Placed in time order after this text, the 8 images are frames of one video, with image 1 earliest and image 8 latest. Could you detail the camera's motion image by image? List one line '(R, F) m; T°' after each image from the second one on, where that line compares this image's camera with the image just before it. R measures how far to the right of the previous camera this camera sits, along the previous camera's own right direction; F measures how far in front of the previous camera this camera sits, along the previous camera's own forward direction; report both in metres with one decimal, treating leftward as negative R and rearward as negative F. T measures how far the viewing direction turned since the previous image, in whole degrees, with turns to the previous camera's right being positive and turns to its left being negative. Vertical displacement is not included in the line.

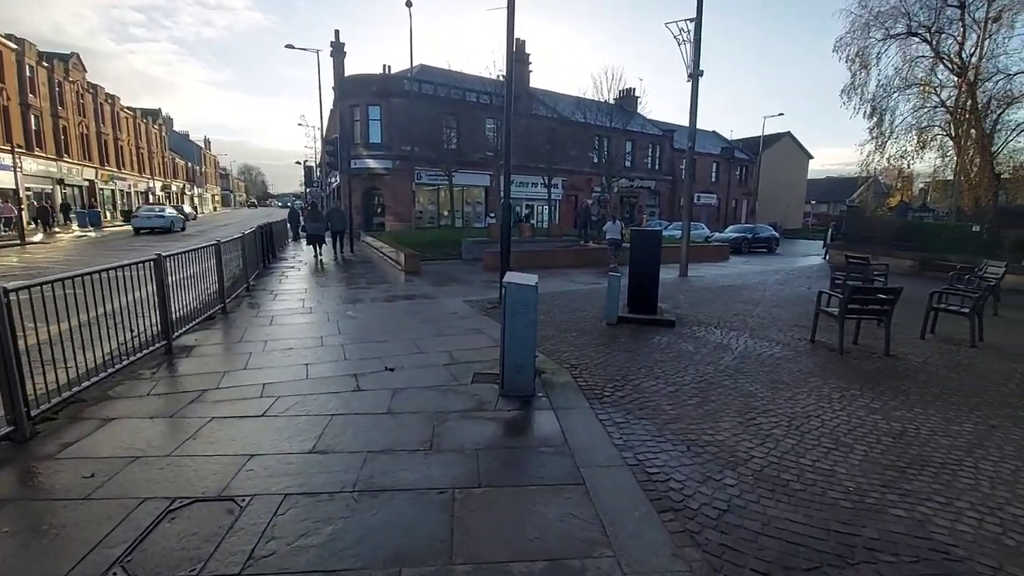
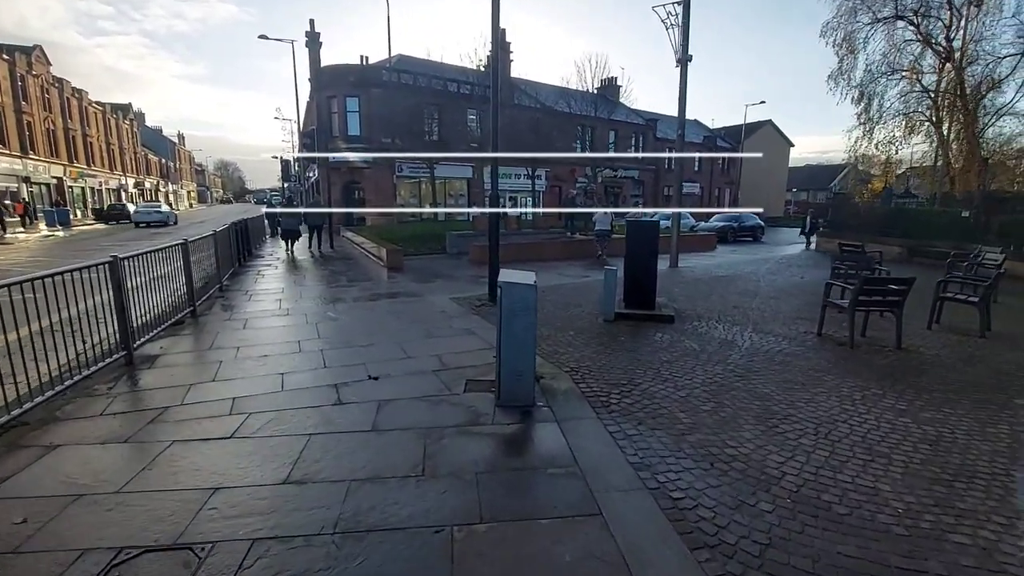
(-0.1, +0.4) m; +2°
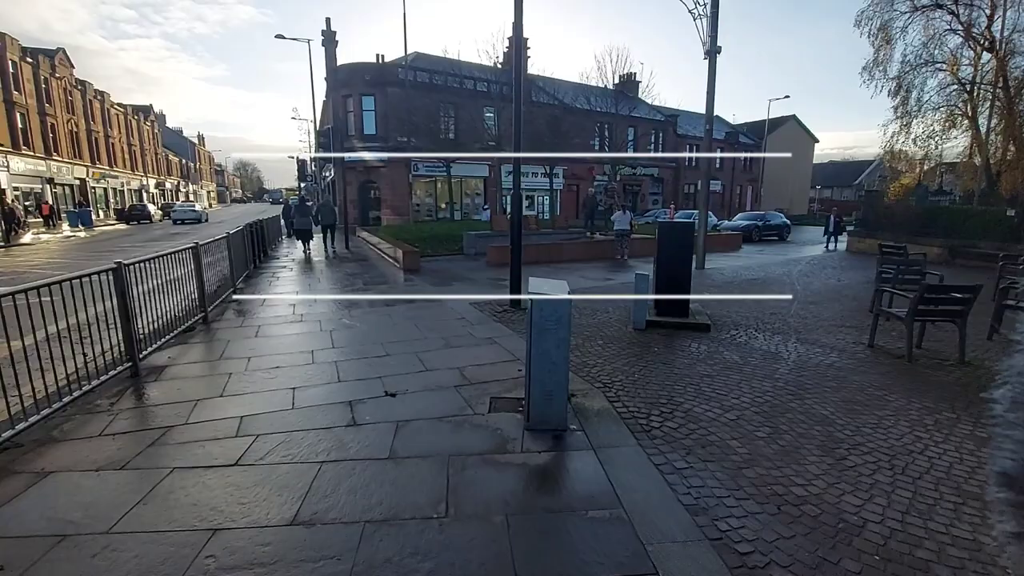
(-0.1, +0.4) m; -2°
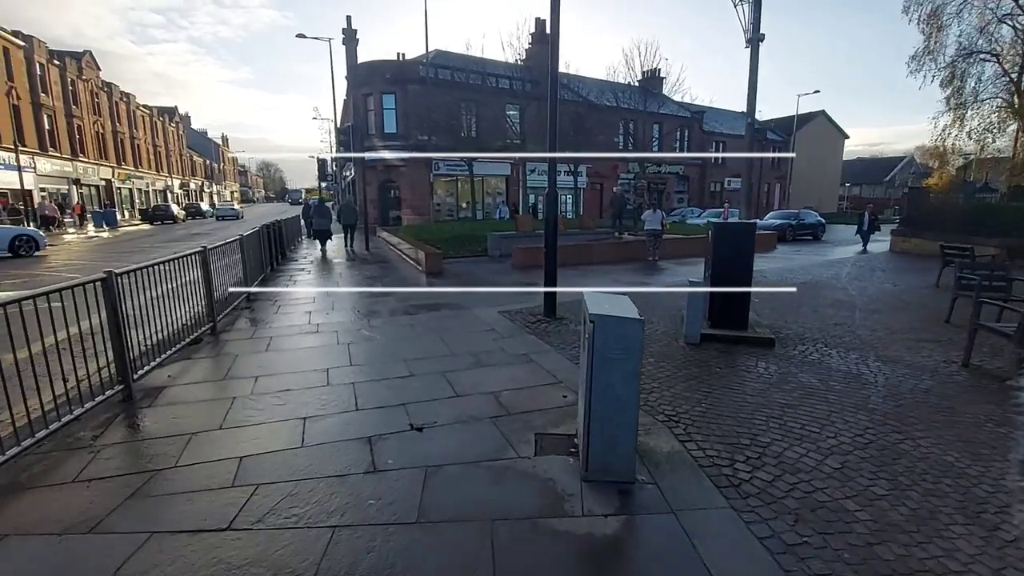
(-0.2, +0.7) m; -2°
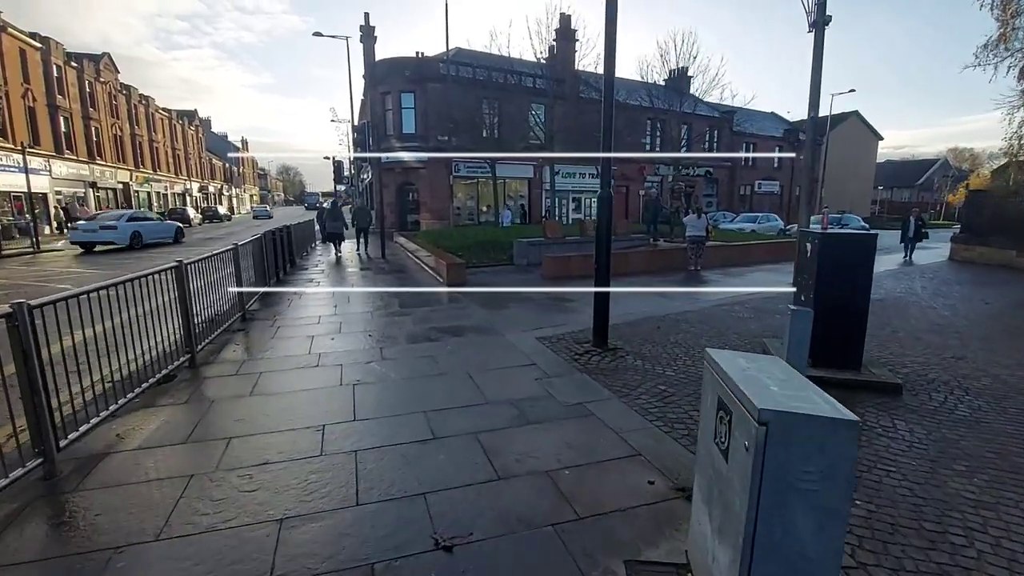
(-0.3, +1.3) m; -2°
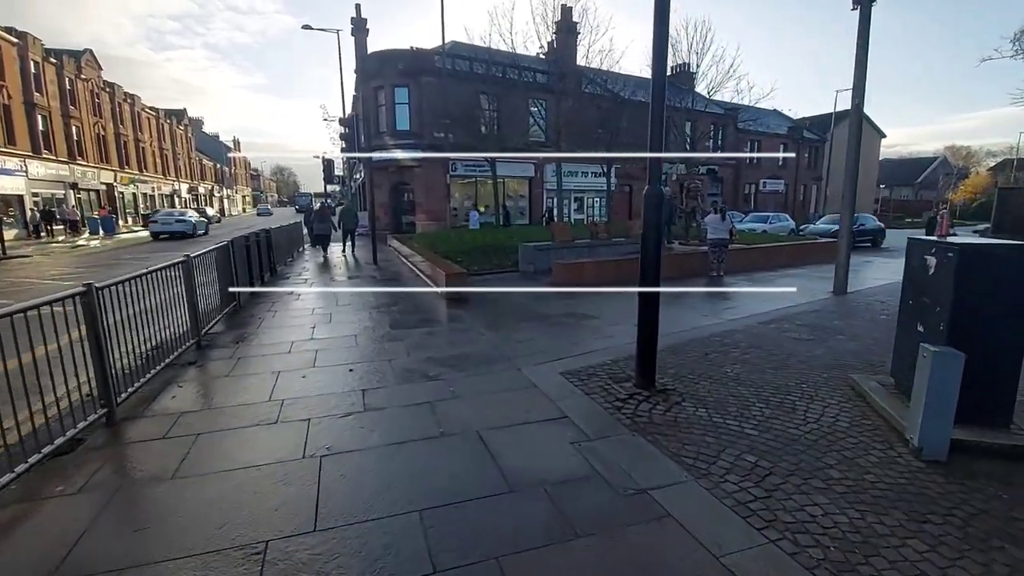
(-0.2, +1.3) m; 0°
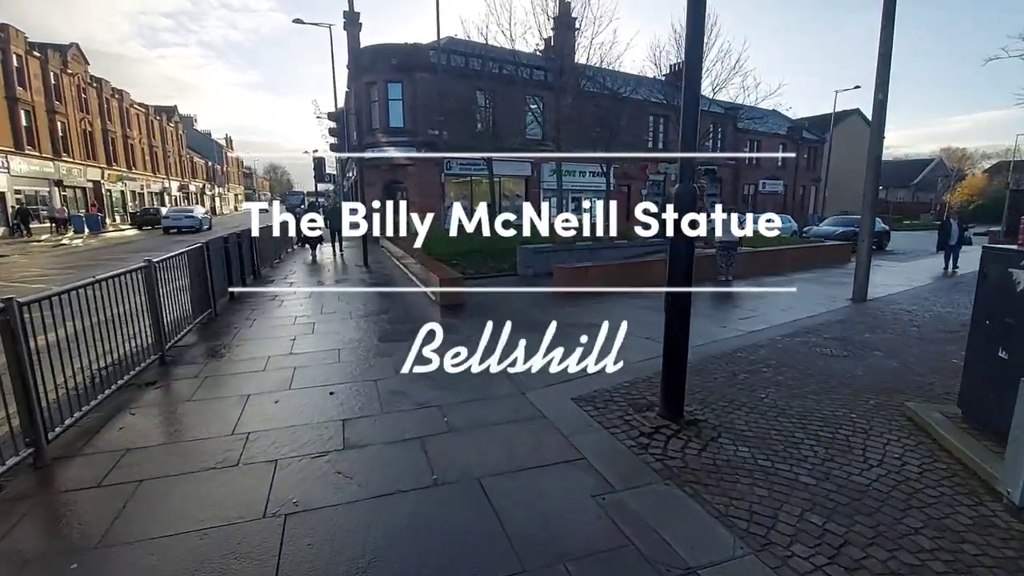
(-0.1, +0.7) m; +1°
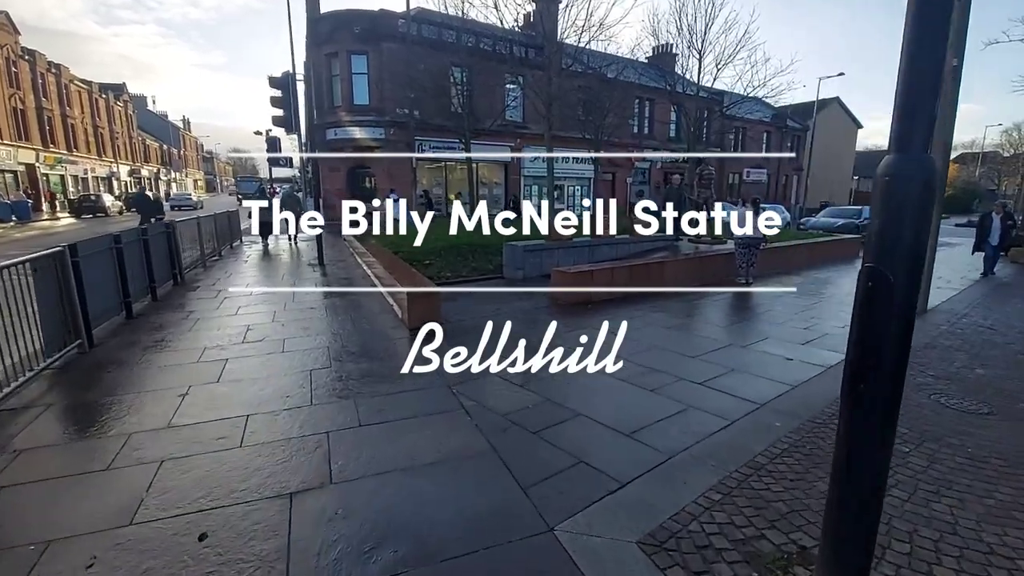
(-0.2, +2.0) m; +3°
